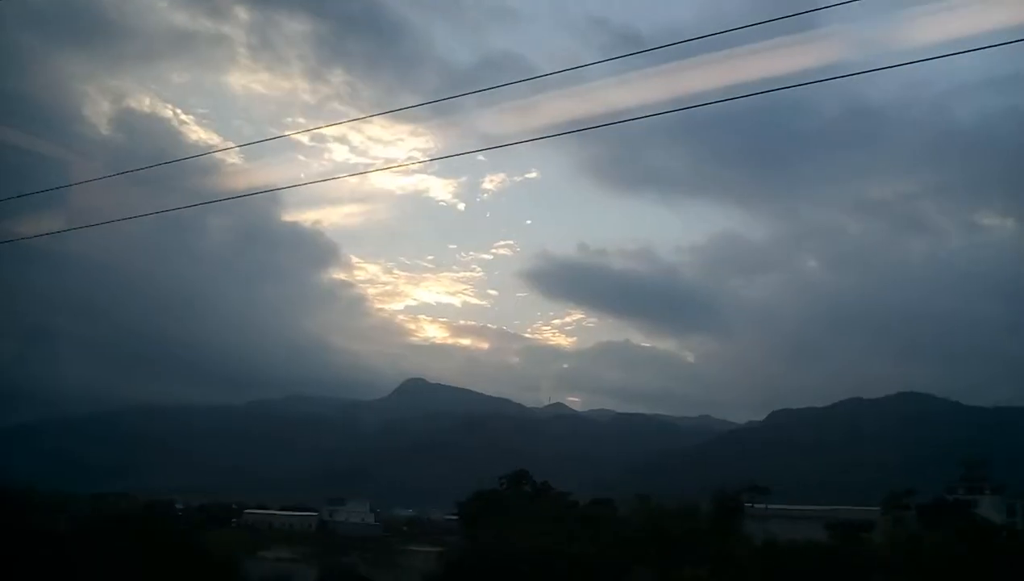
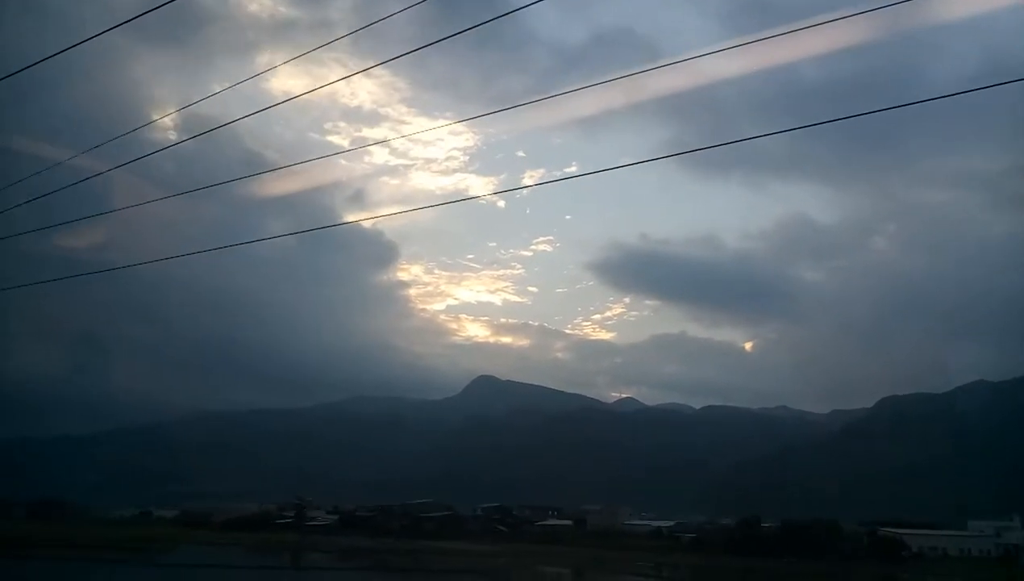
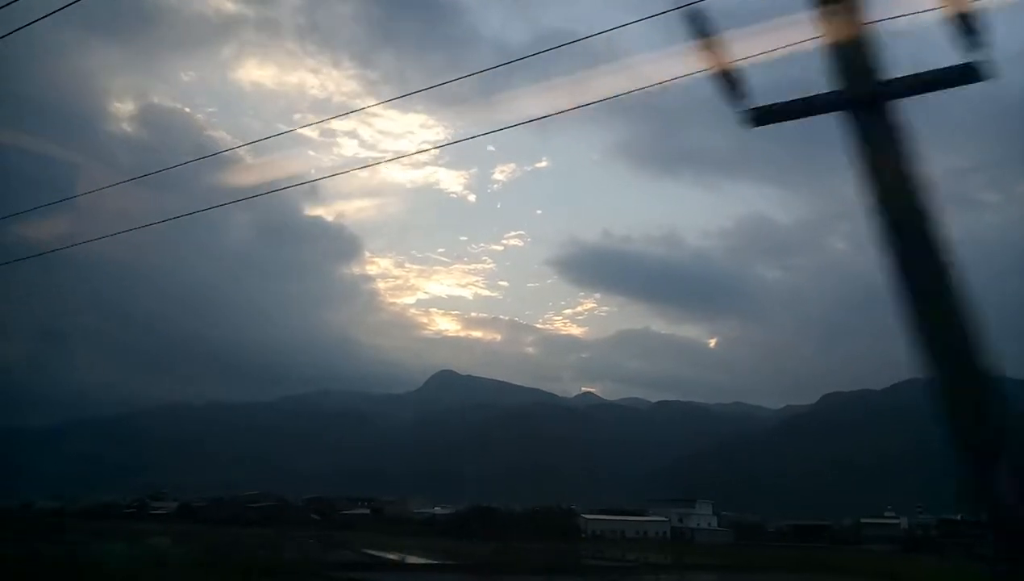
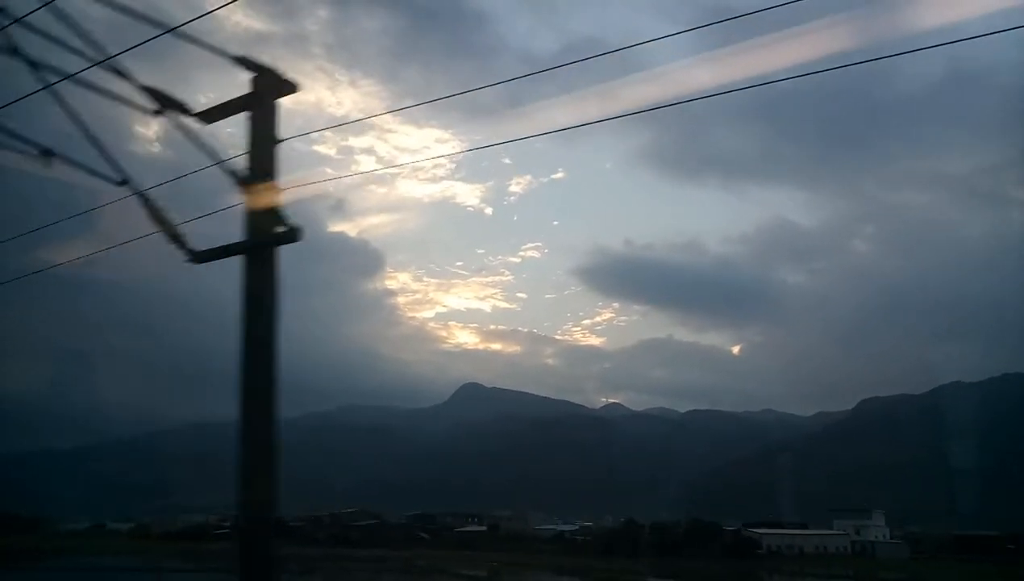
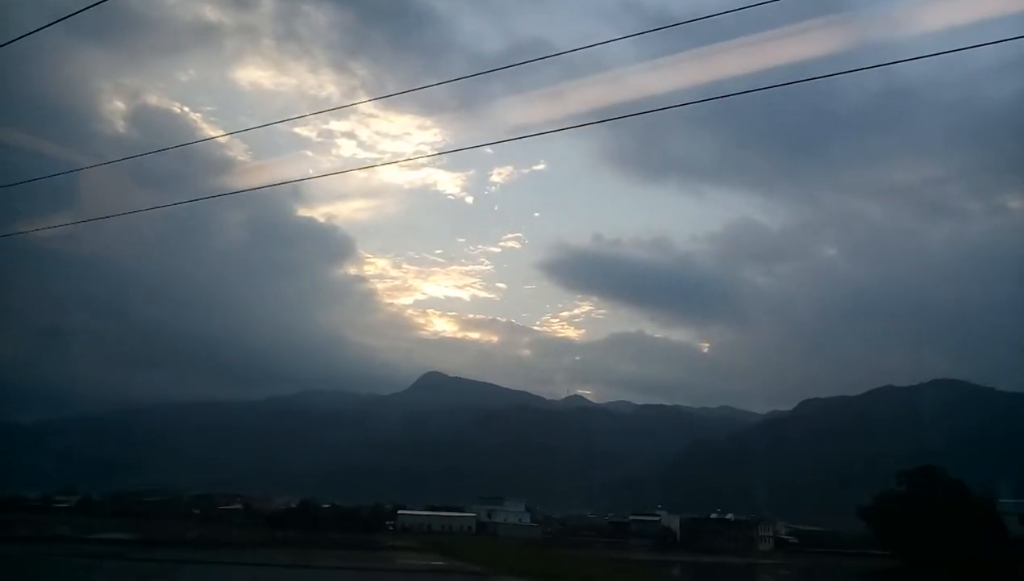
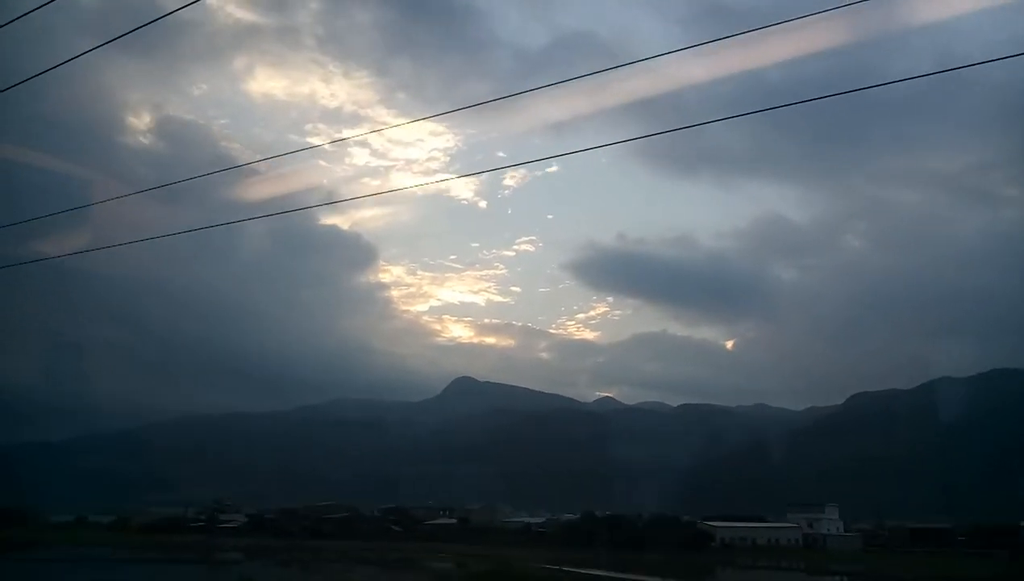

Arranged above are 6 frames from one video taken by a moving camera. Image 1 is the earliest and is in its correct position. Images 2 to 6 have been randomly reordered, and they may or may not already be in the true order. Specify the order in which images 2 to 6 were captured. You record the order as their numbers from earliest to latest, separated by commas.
5, 3, 6, 4, 2
